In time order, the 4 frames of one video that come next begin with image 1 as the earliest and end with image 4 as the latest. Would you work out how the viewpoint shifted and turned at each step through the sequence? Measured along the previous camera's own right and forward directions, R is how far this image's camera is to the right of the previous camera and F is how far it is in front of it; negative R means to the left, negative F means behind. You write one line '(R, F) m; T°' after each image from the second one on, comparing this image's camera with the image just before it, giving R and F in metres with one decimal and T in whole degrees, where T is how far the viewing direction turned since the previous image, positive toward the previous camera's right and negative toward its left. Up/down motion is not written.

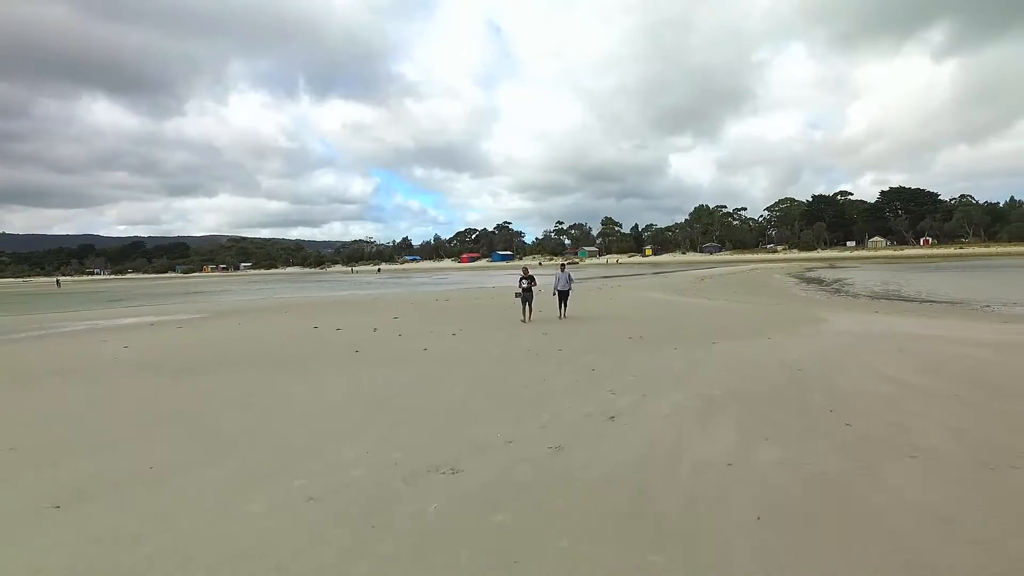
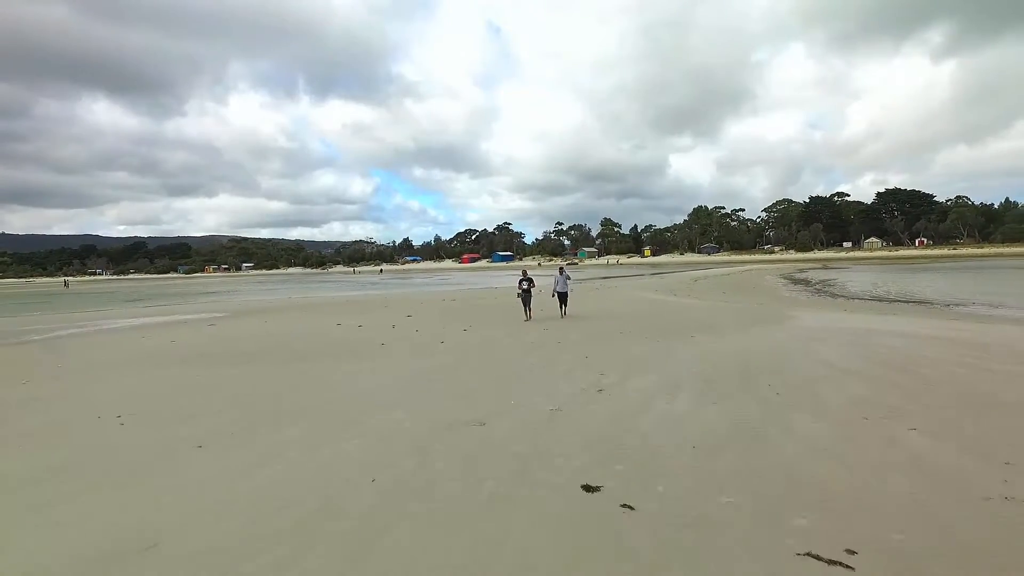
(-0.1, -0.7) m; 0°
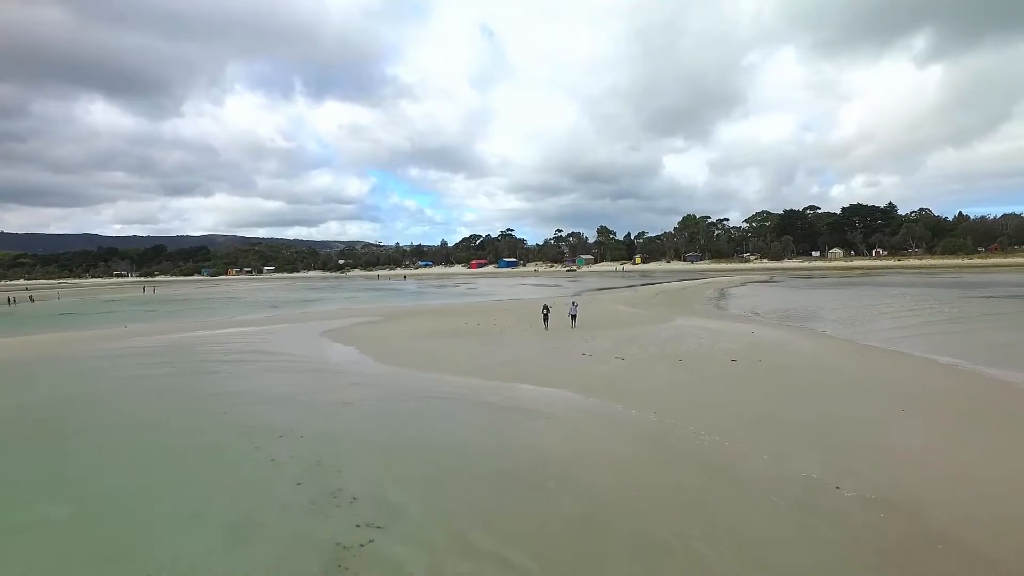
(-1.2, -8.1) m; +1°
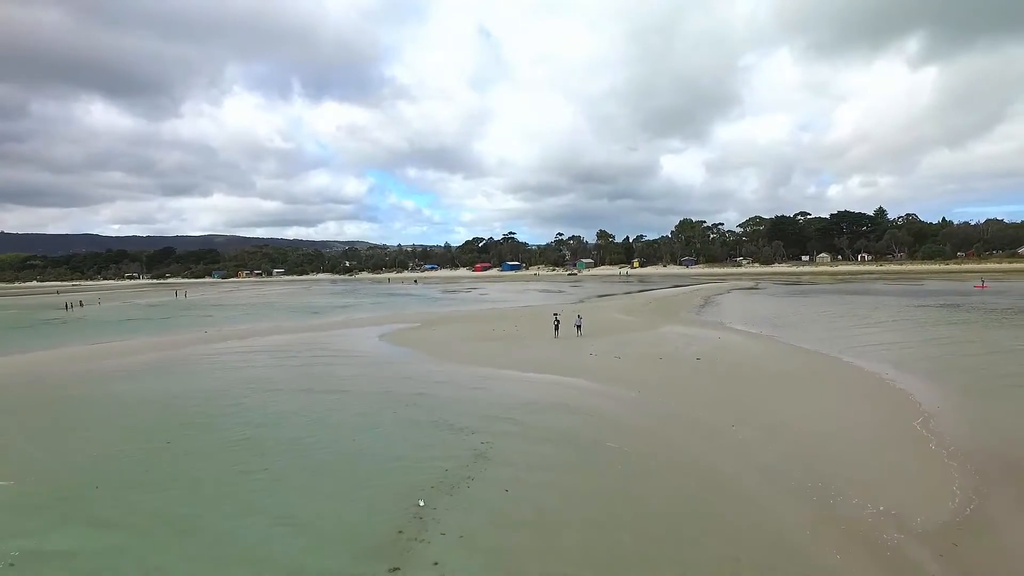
(-0.8, -3.6) m; 0°
